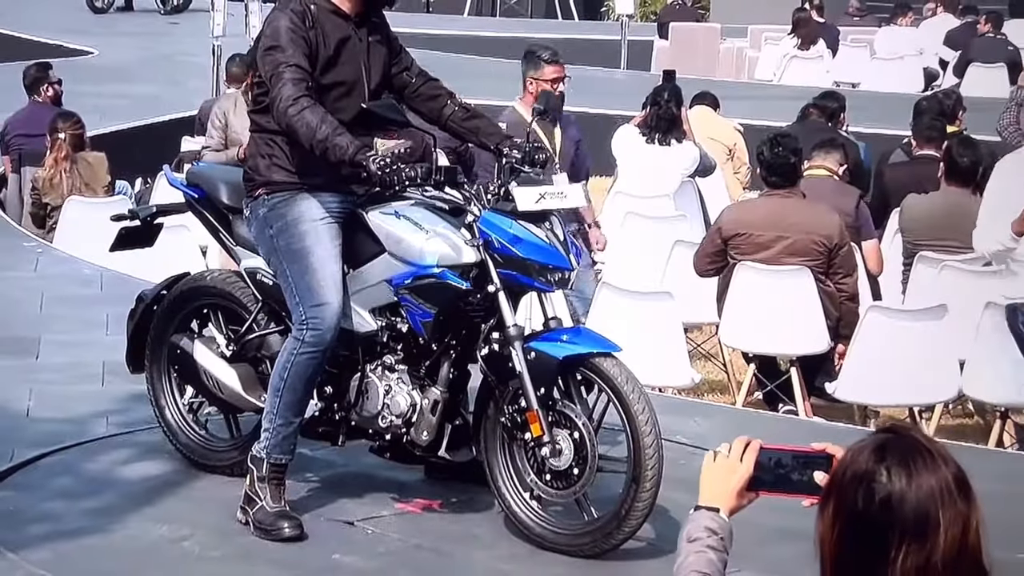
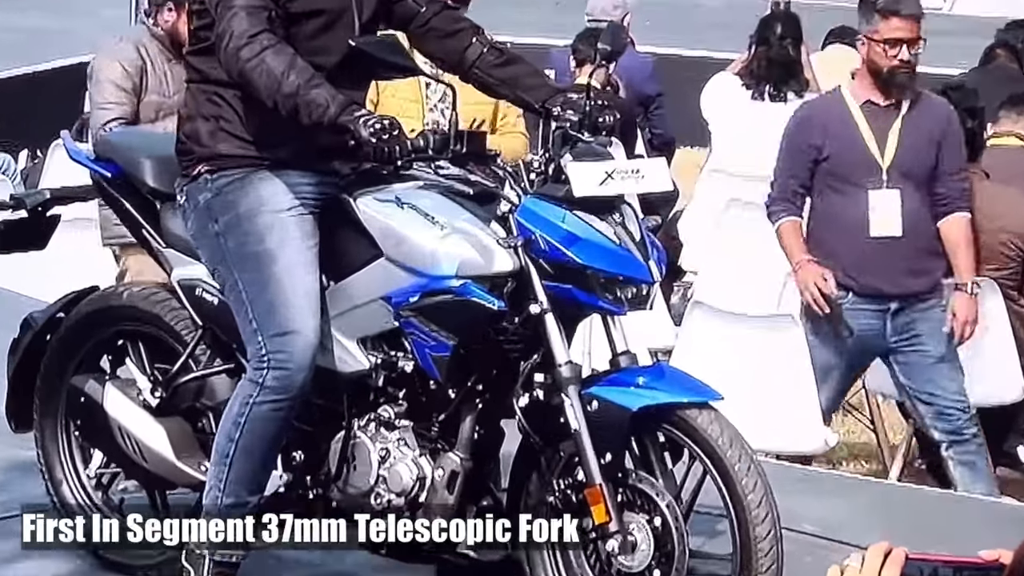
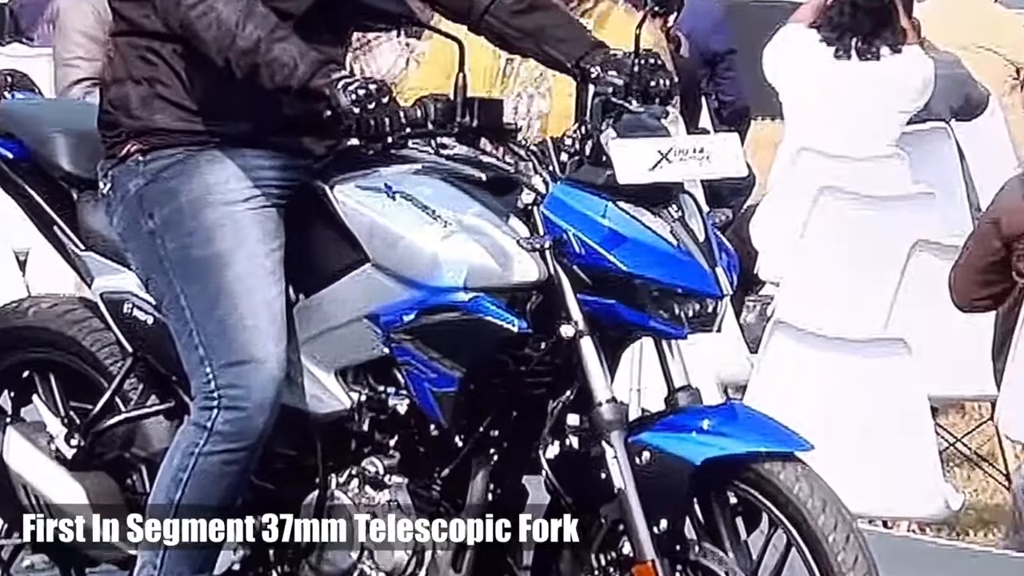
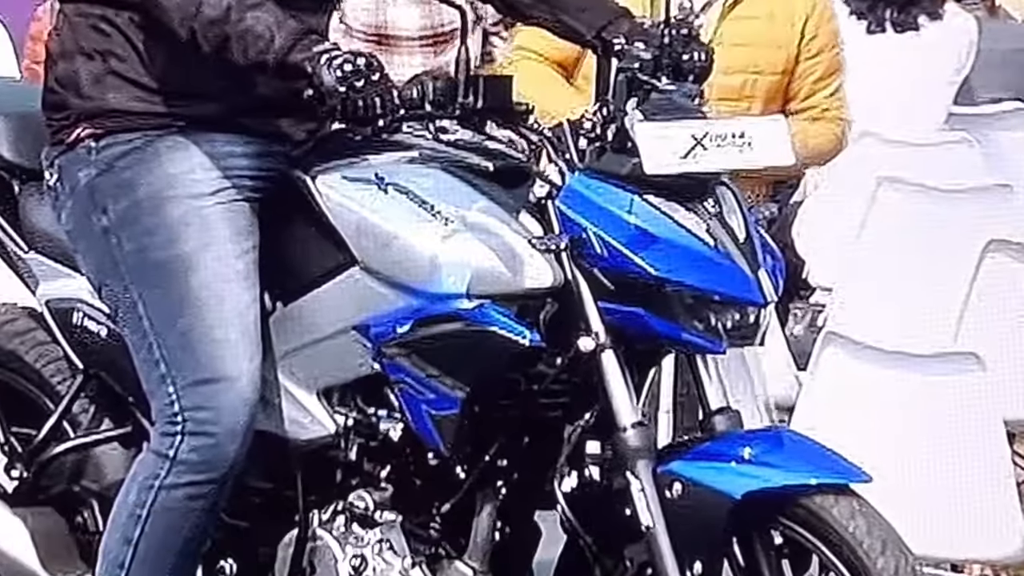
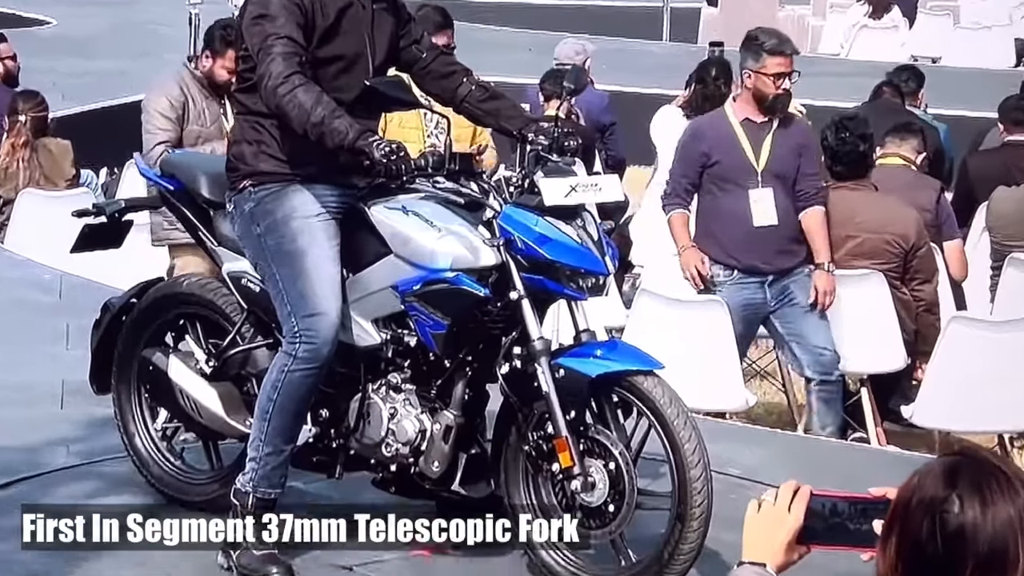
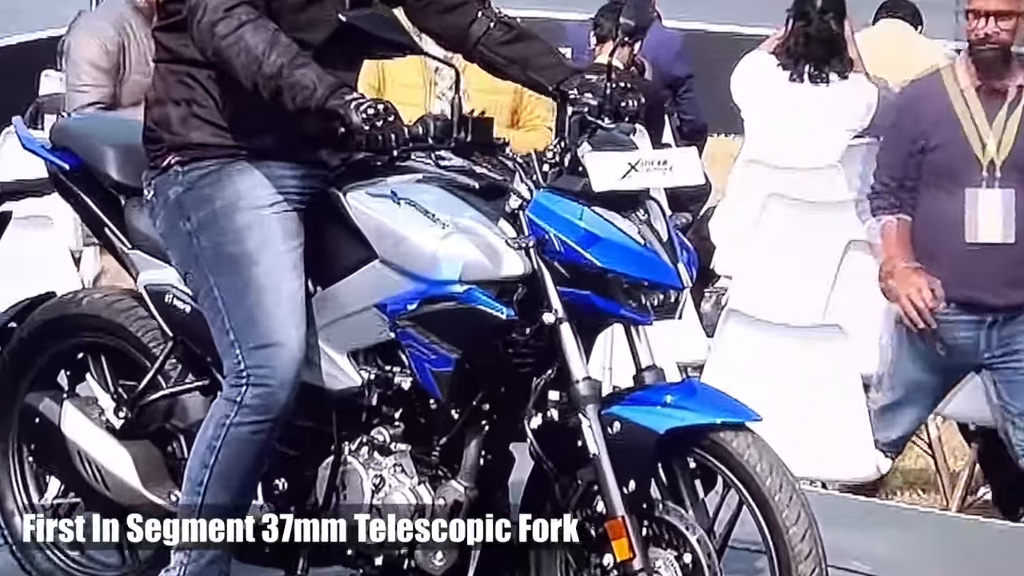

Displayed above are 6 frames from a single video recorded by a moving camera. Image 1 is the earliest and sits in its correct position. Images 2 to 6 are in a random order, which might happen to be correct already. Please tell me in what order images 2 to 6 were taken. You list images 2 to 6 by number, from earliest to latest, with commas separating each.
5, 2, 6, 3, 4
